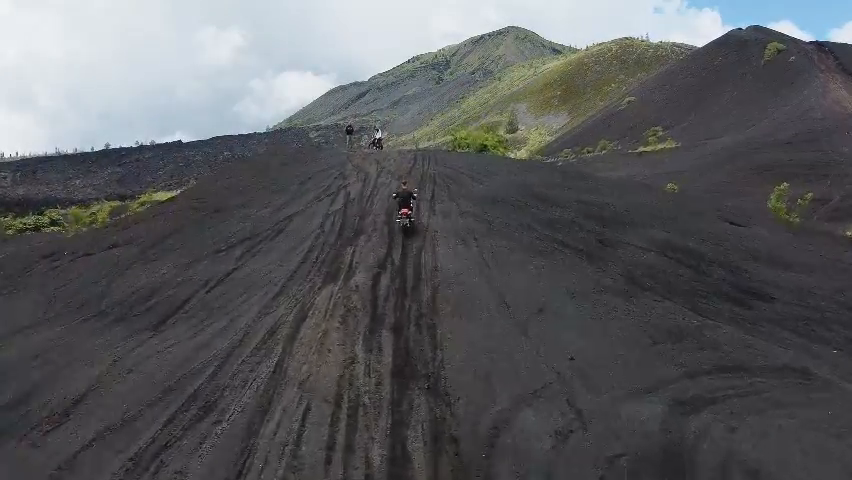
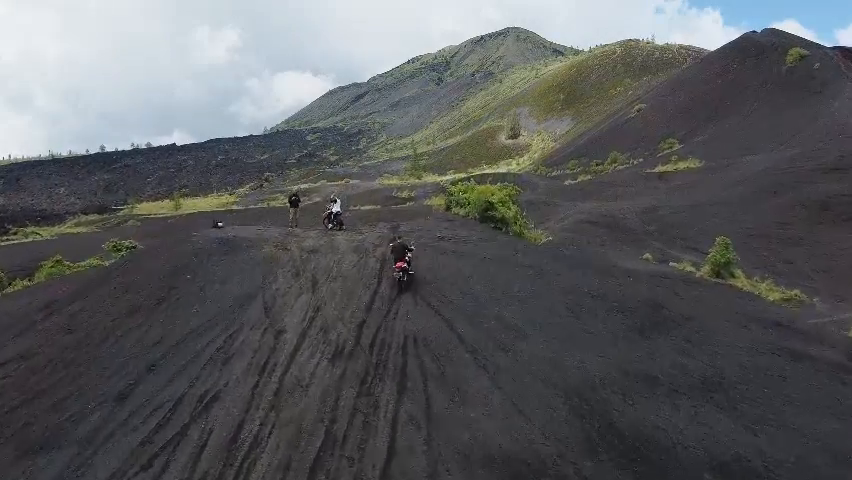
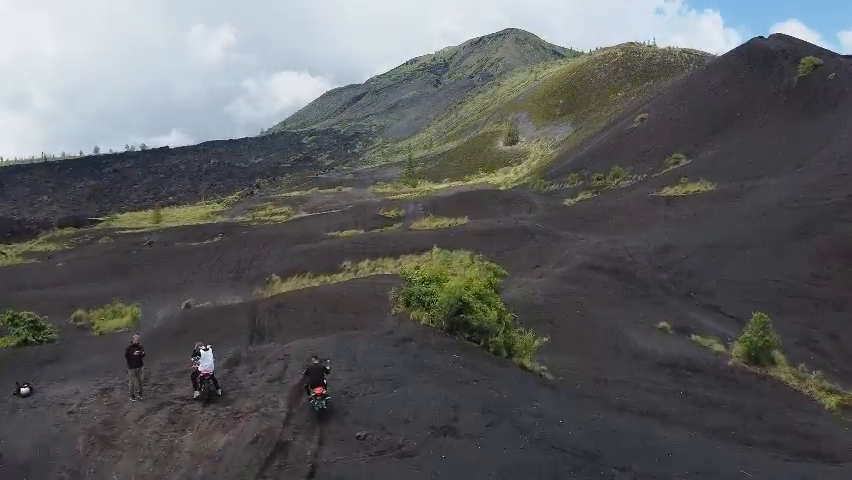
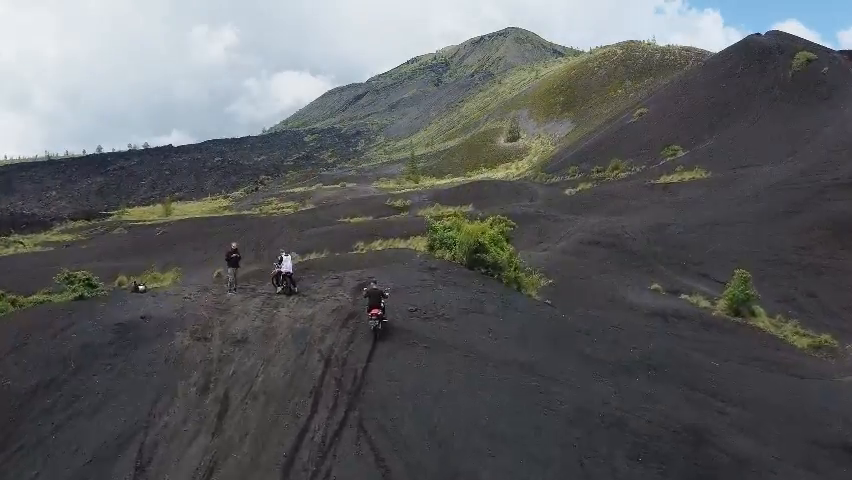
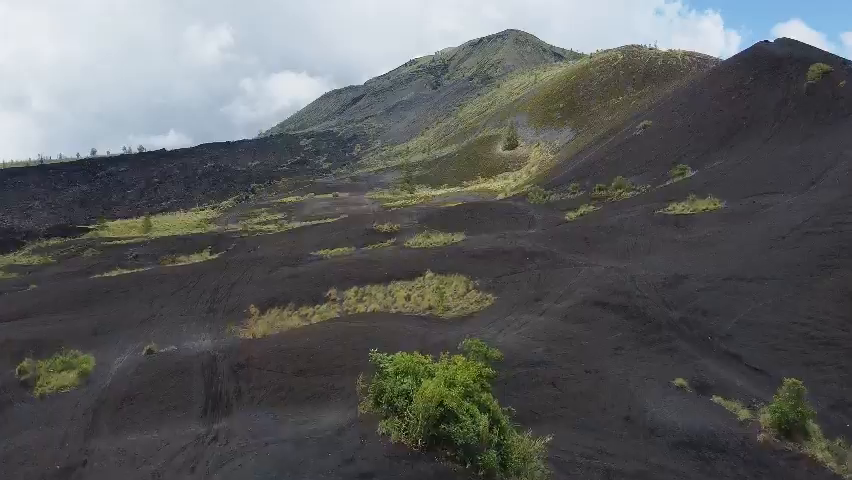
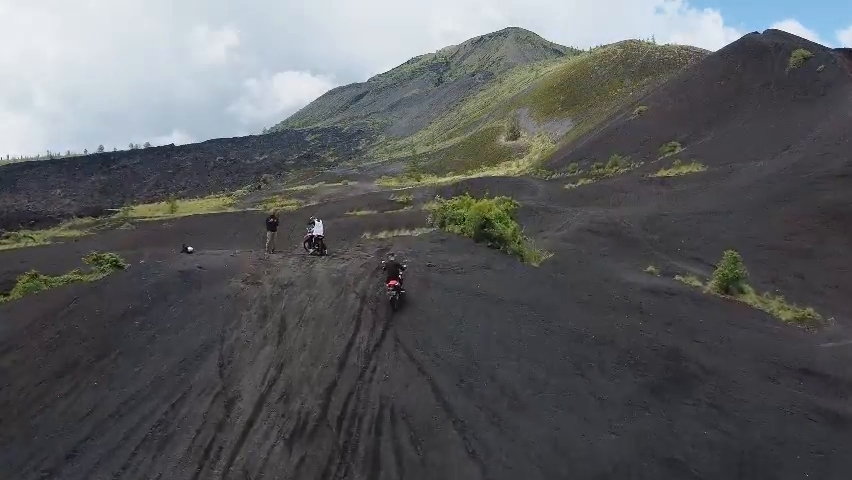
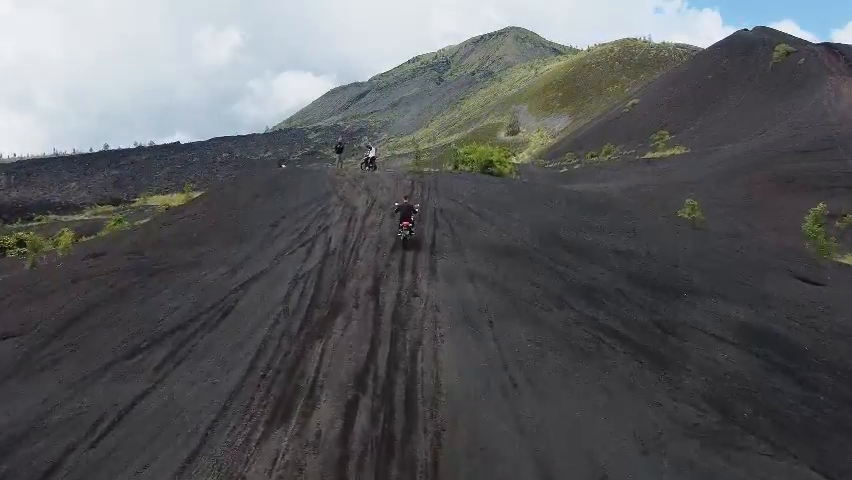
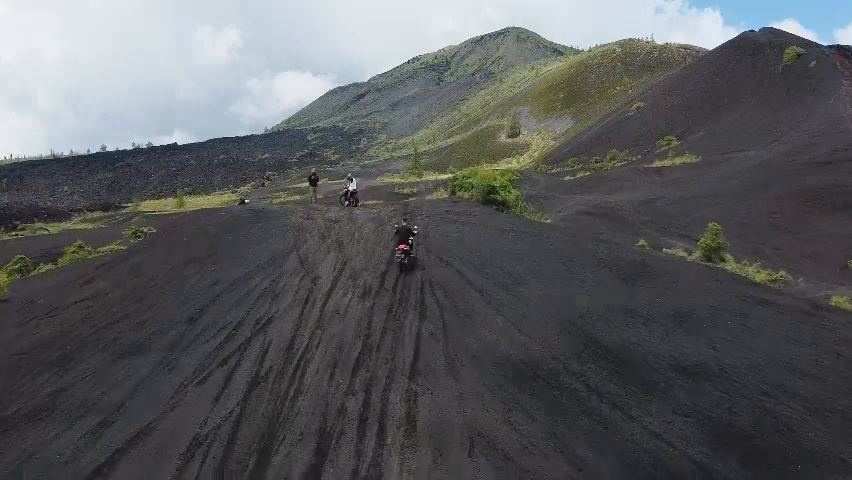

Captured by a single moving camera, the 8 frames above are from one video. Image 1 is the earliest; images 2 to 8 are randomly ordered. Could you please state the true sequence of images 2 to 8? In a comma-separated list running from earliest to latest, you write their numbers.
7, 8, 2, 6, 4, 3, 5
